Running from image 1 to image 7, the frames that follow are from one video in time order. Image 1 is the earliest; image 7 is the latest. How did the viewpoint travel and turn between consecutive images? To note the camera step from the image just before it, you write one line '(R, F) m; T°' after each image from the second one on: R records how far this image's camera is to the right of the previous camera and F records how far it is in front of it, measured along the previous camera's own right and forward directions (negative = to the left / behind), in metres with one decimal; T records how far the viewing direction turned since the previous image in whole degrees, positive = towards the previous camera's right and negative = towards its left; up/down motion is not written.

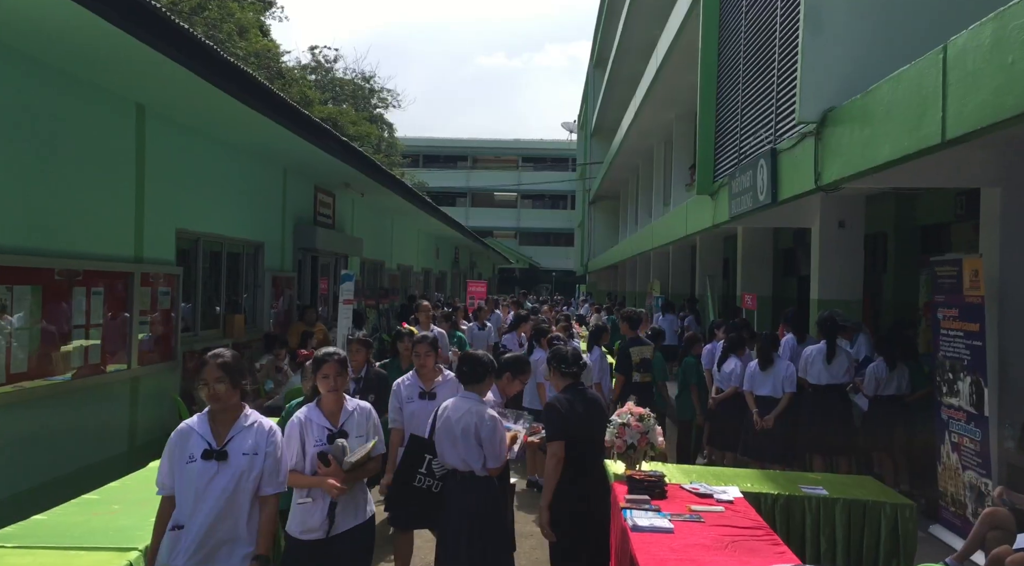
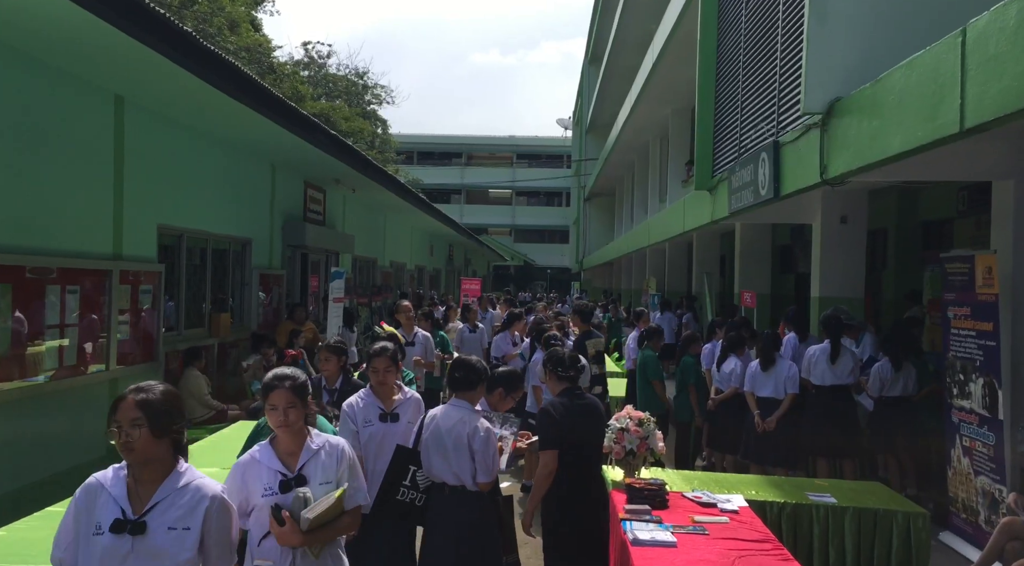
(0.0, +0.3) m; 0°
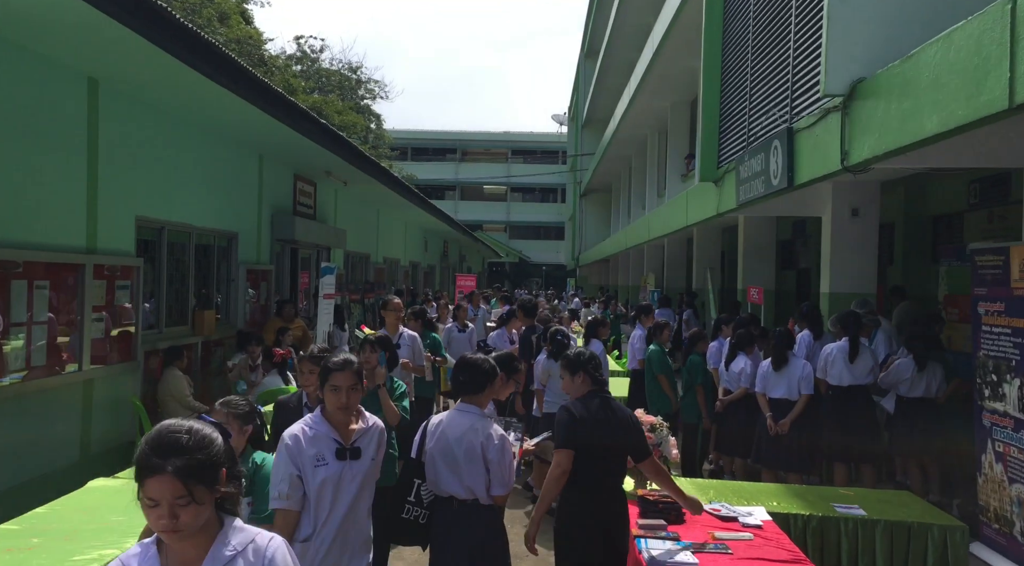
(0.0, +0.4) m; 0°
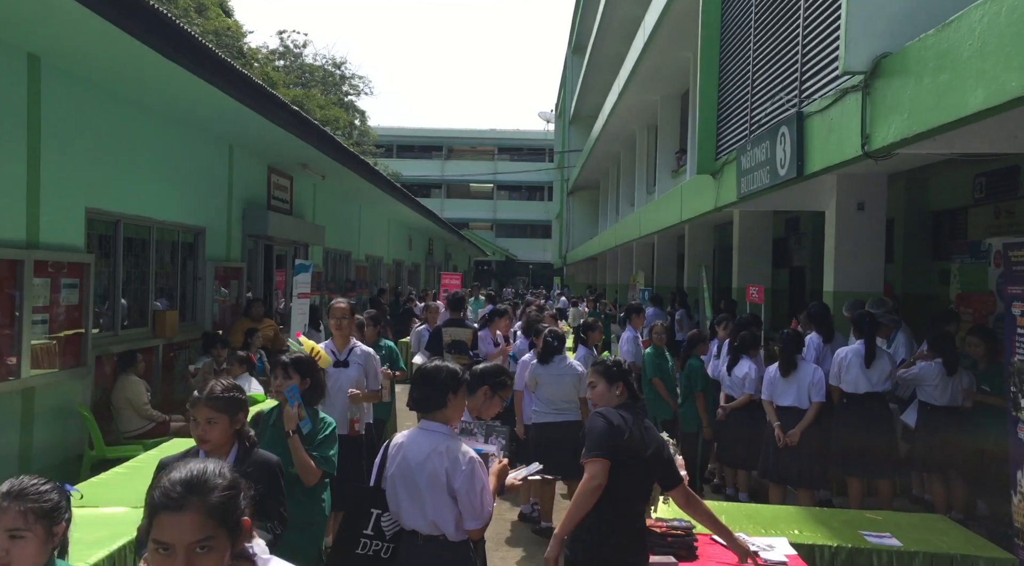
(0.0, +0.6) m; +1°
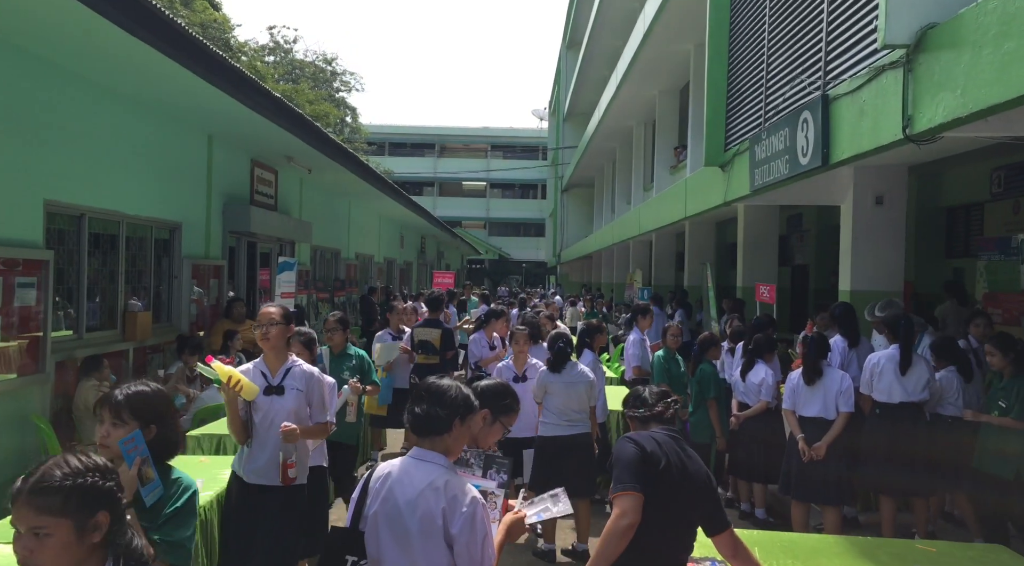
(0.0, +0.5) m; +1°
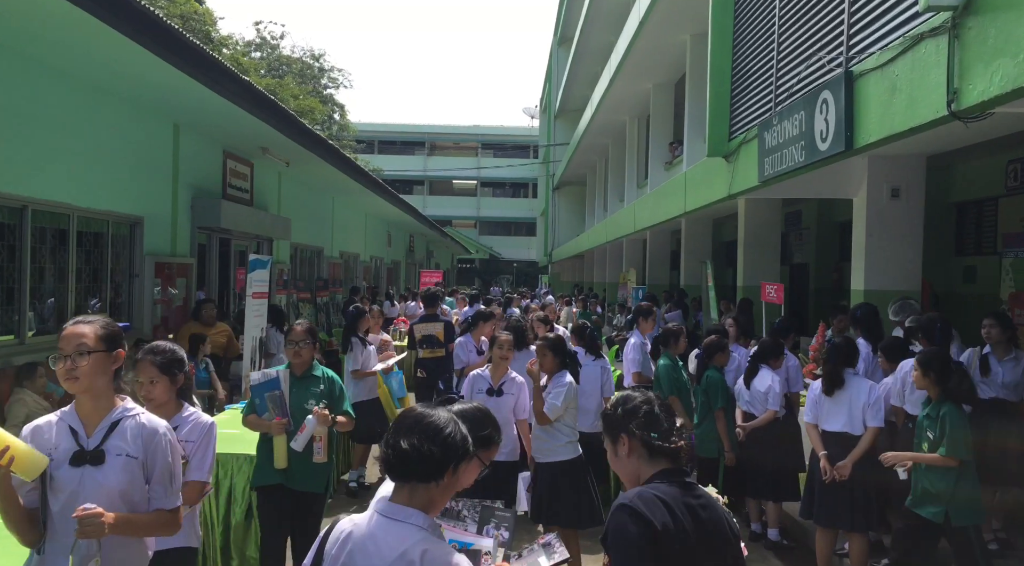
(0.0, +0.6) m; +1°
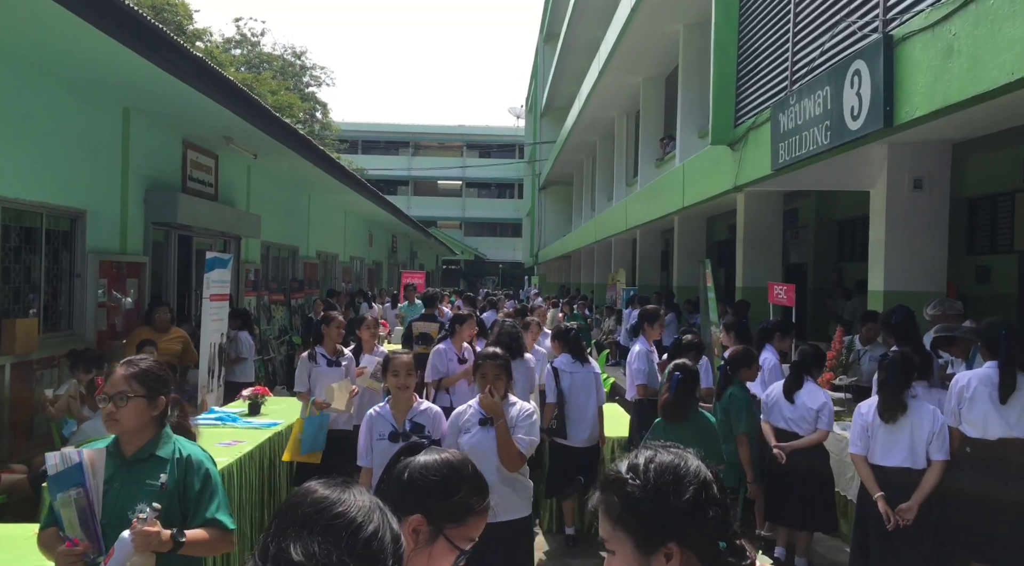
(0.0, +0.8) m; +1°
